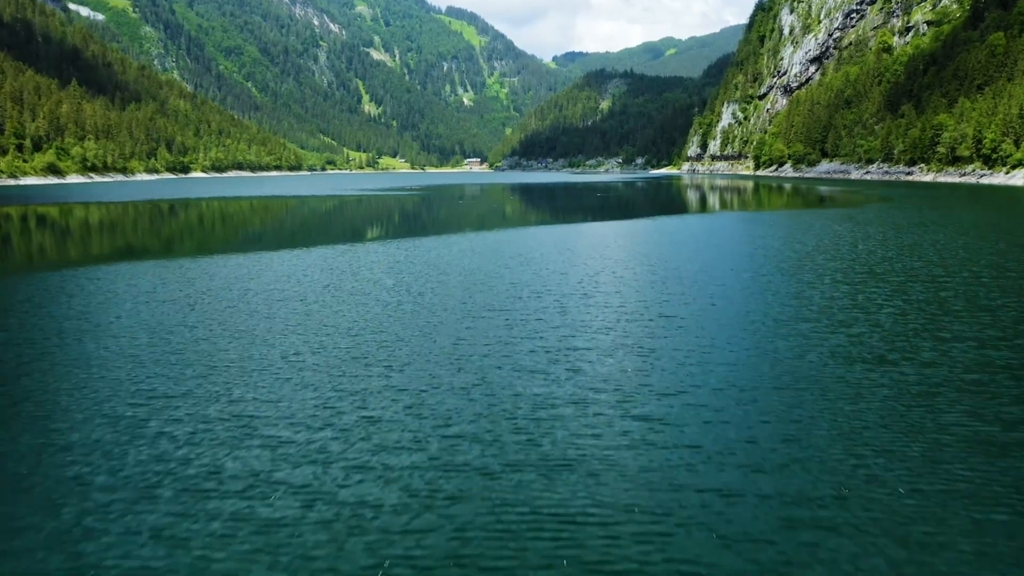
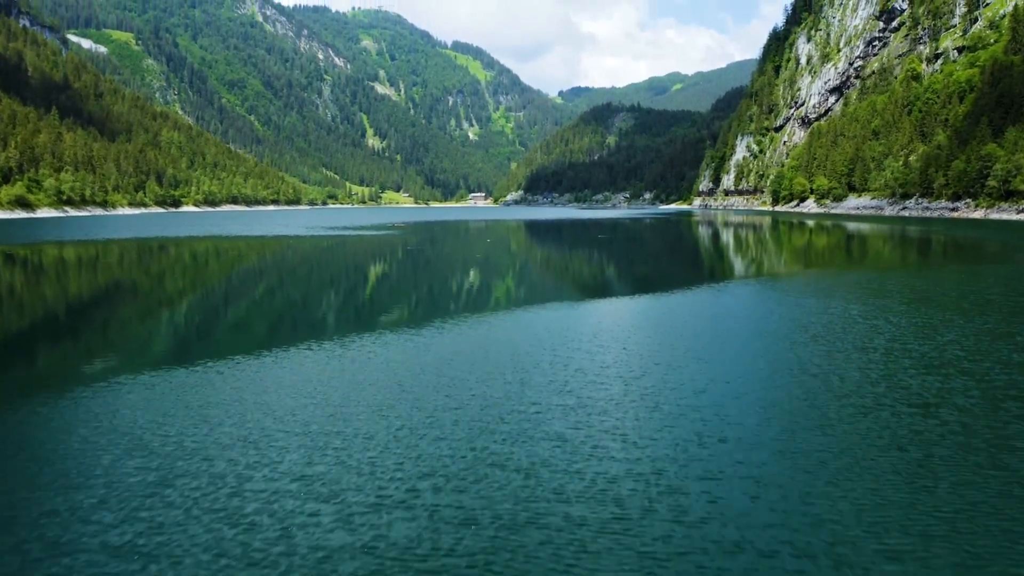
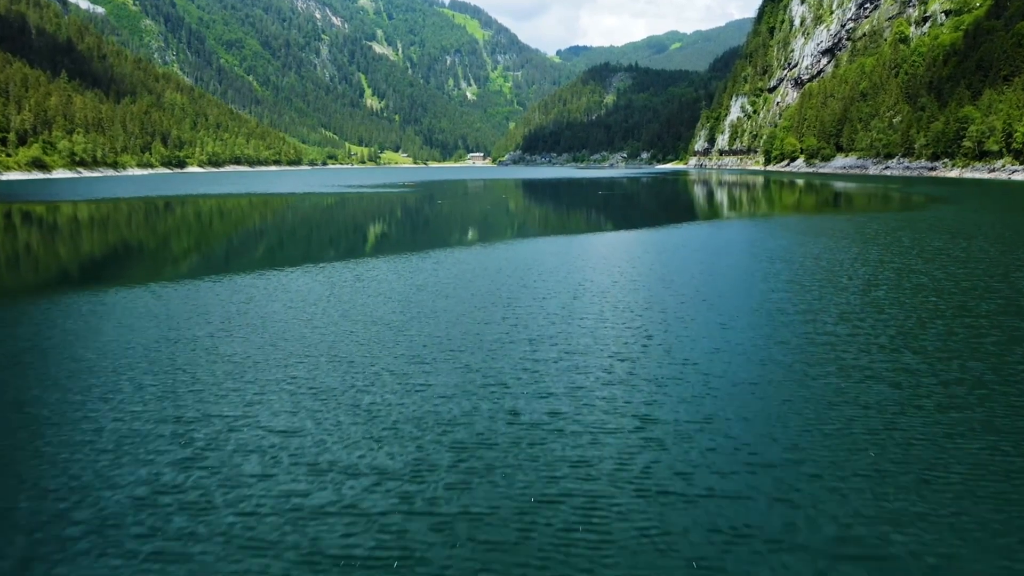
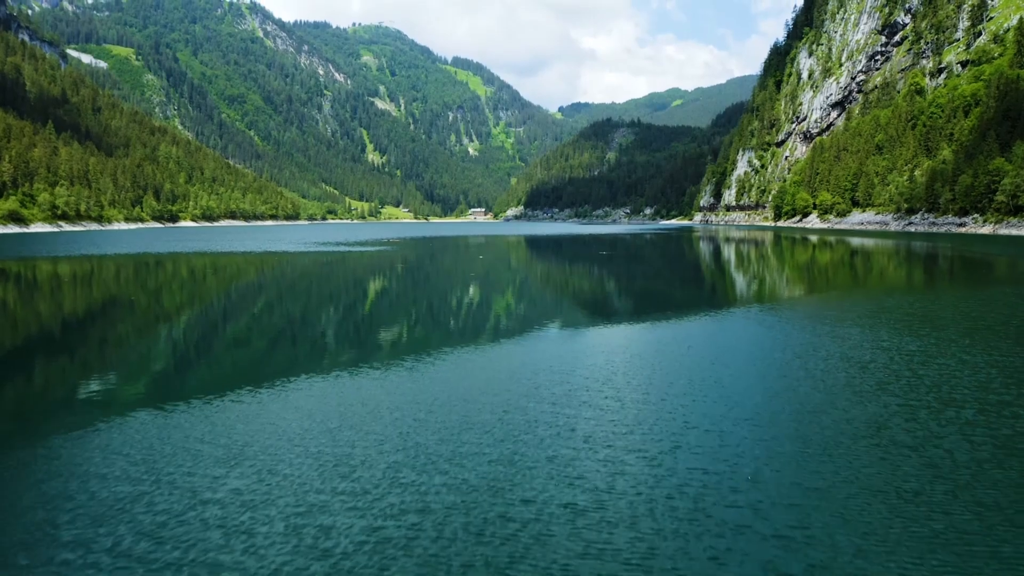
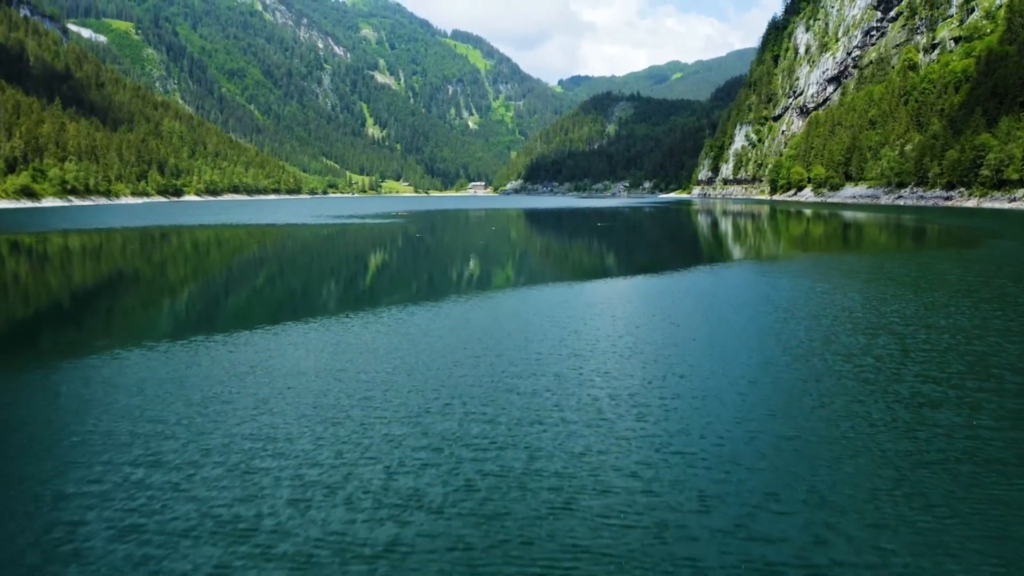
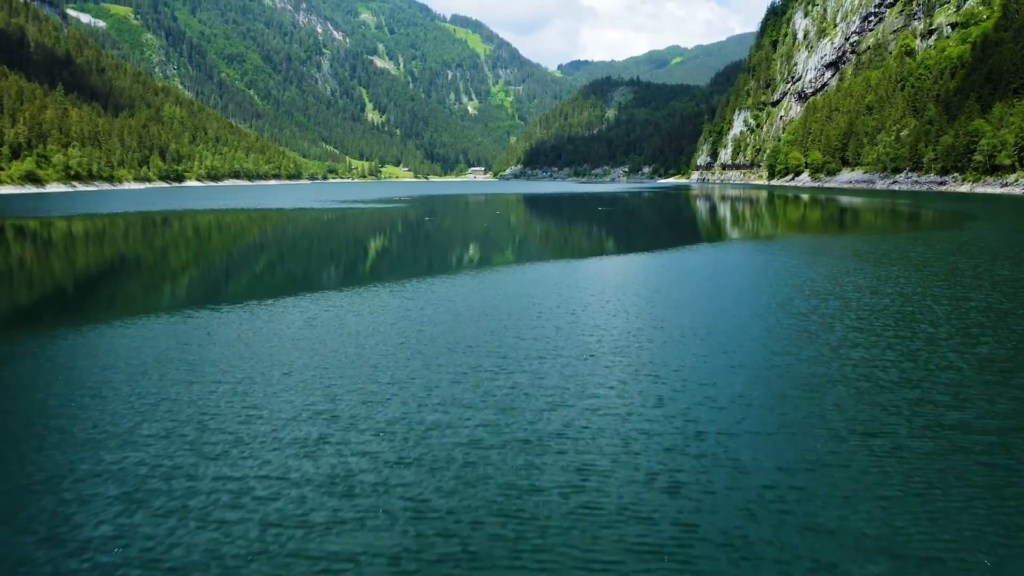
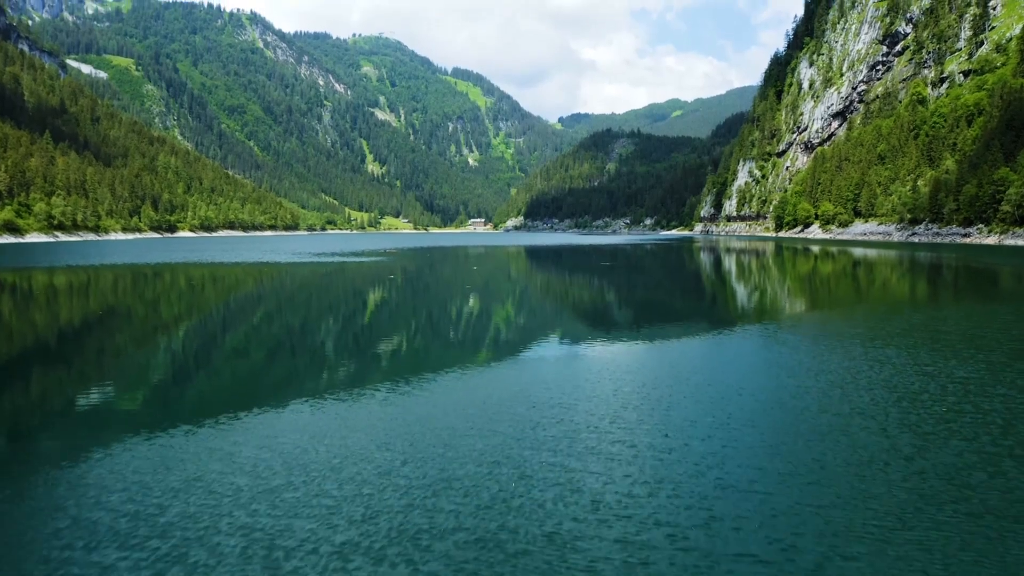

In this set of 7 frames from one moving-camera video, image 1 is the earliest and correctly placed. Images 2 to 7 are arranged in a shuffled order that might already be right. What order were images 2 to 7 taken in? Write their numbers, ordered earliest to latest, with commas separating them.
3, 6, 5, 2, 4, 7
